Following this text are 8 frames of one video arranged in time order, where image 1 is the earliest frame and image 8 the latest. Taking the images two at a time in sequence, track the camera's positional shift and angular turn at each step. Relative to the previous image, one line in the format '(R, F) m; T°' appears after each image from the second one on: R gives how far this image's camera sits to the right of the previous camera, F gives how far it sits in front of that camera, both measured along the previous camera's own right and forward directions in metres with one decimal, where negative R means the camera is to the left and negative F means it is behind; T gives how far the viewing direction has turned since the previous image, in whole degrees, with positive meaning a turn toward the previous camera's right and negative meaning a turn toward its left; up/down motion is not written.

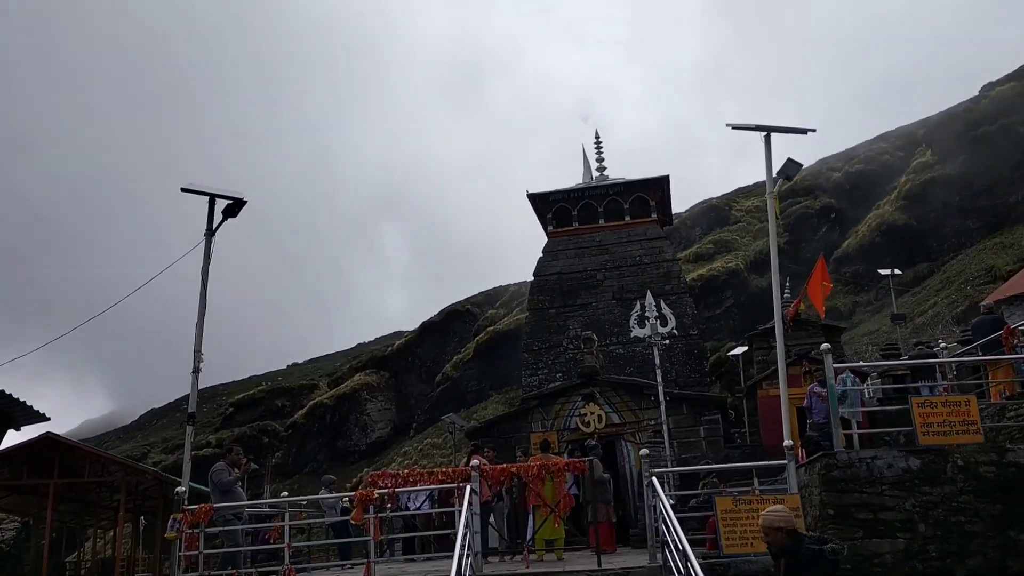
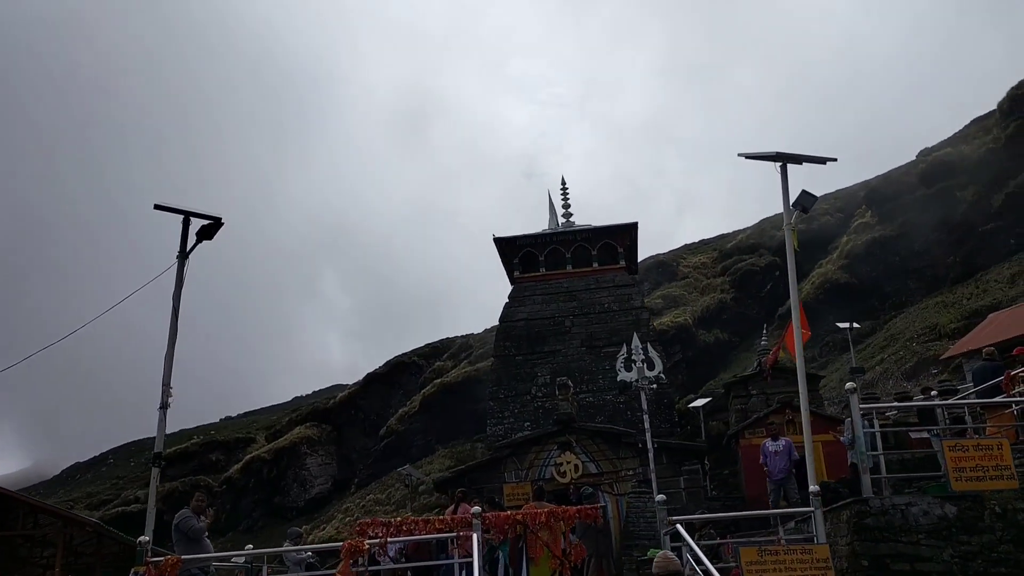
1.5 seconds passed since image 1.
(-0.7, +0.7) m; +4°
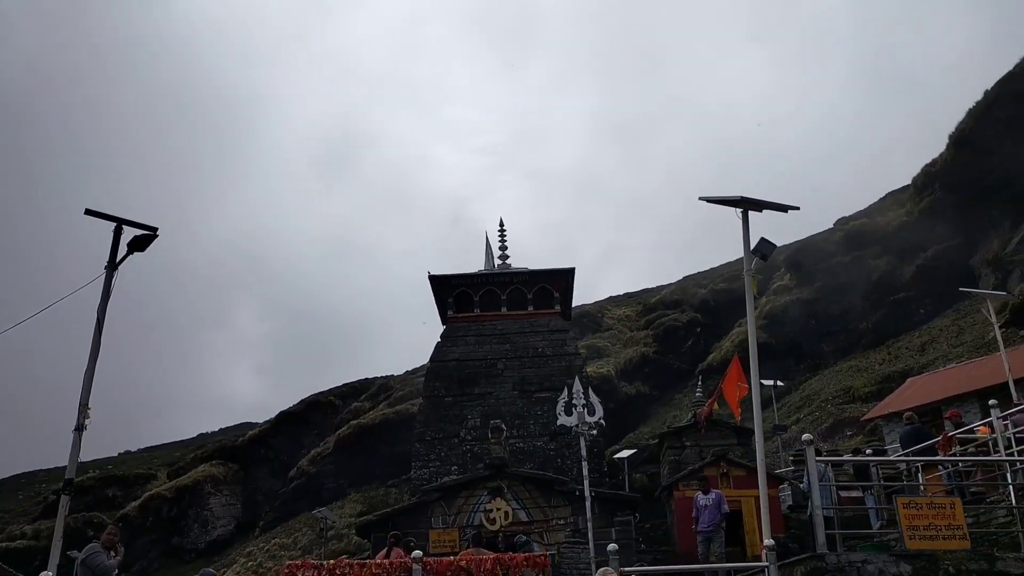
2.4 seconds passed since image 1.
(-0.4, +0.4) m; +5°
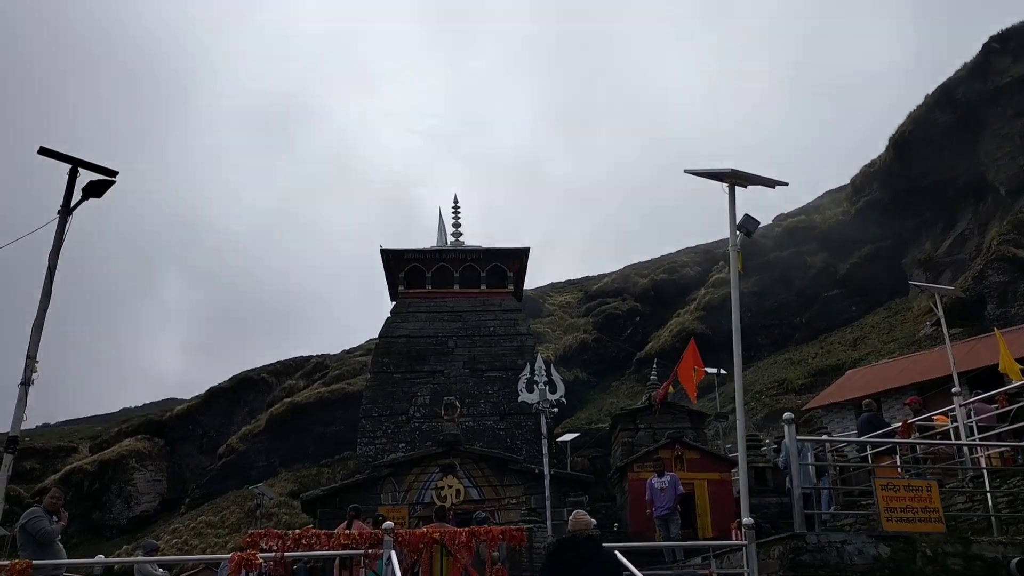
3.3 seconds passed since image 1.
(-0.5, +0.4) m; +4°
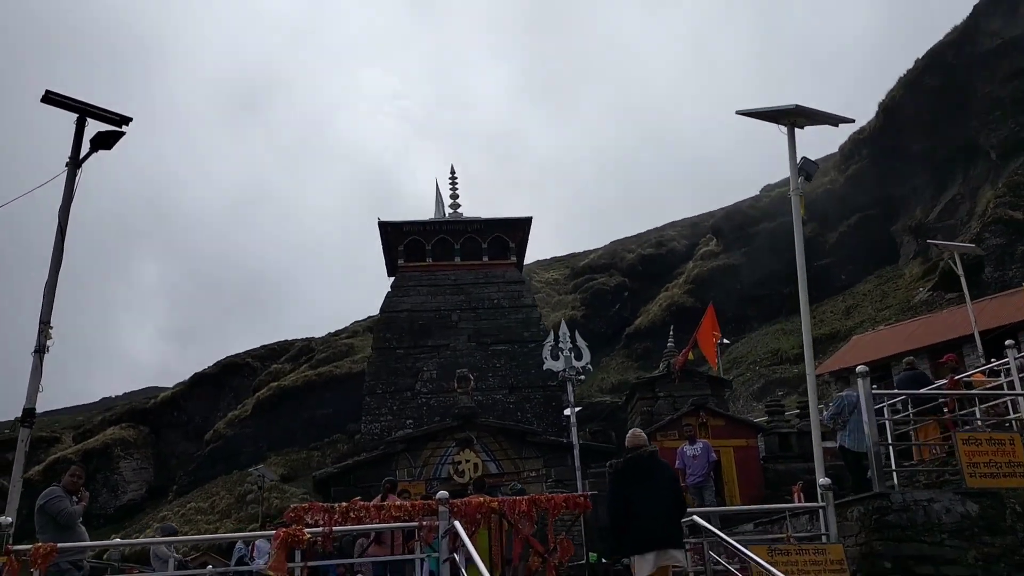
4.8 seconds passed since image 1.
(-0.7, +0.7) m; +1°
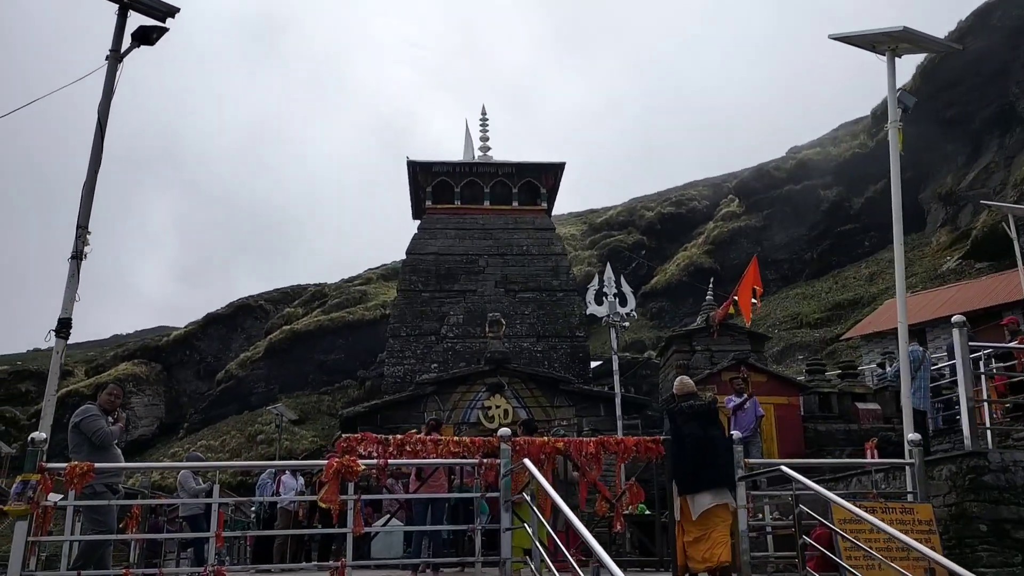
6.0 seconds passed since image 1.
(-0.5, +0.6) m; -1°
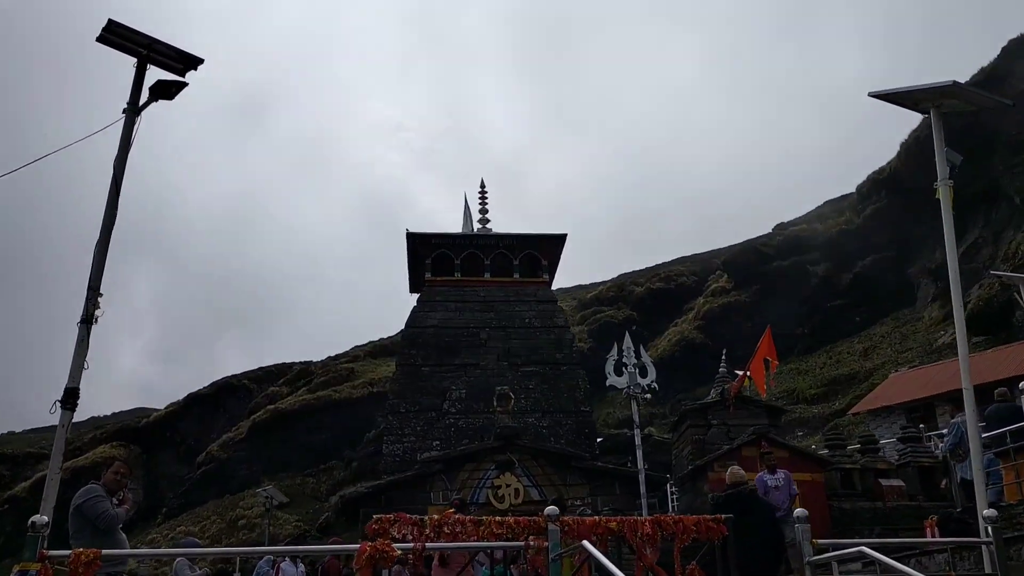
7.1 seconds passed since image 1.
(-0.5, +0.5) m; +1°
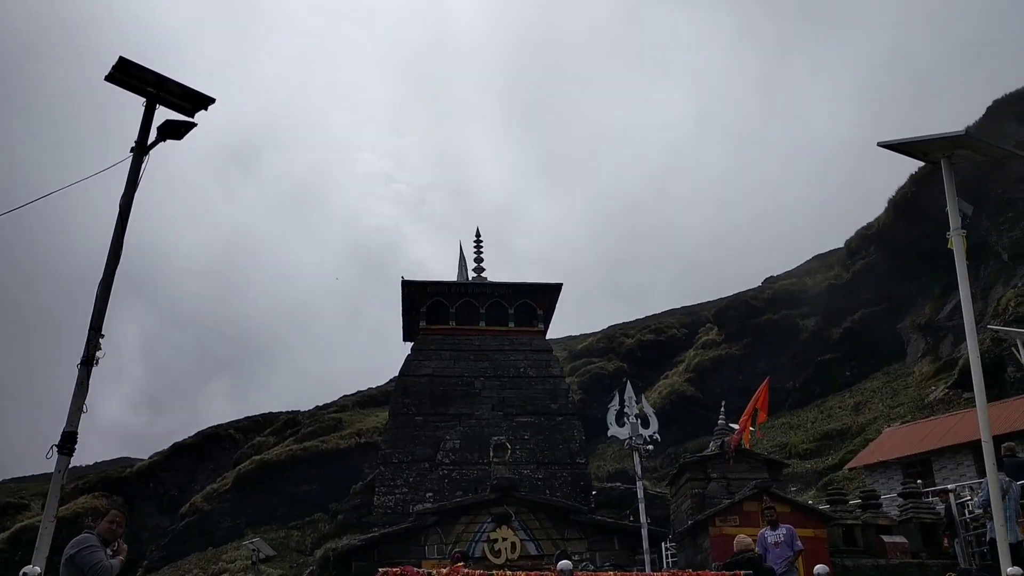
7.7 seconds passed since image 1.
(-0.2, +0.1) m; +1°
